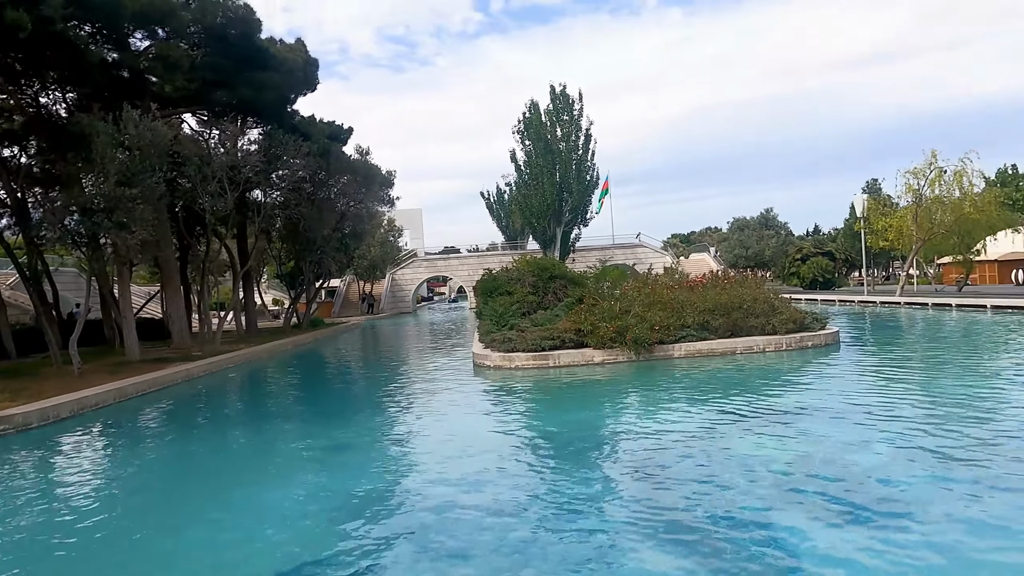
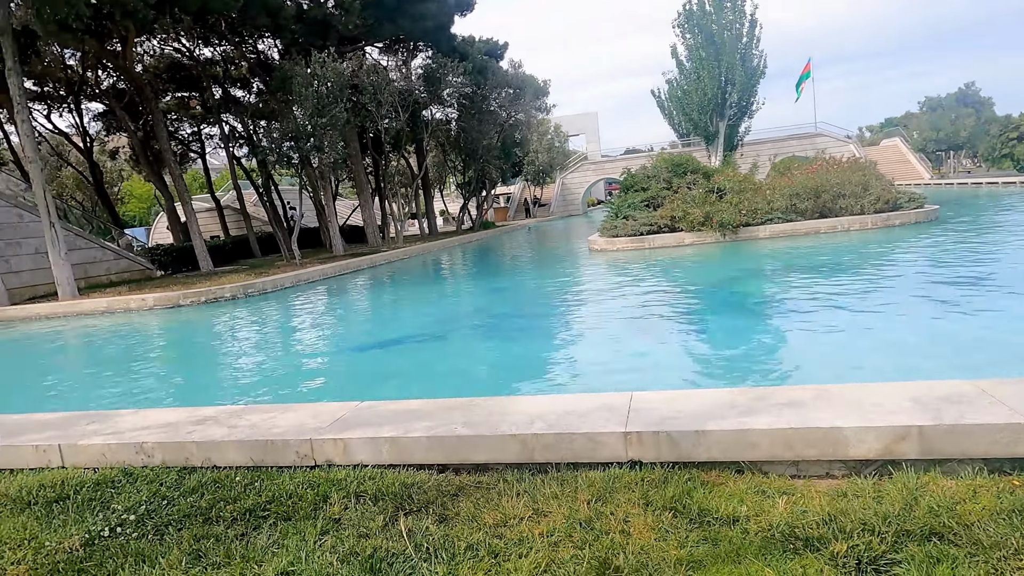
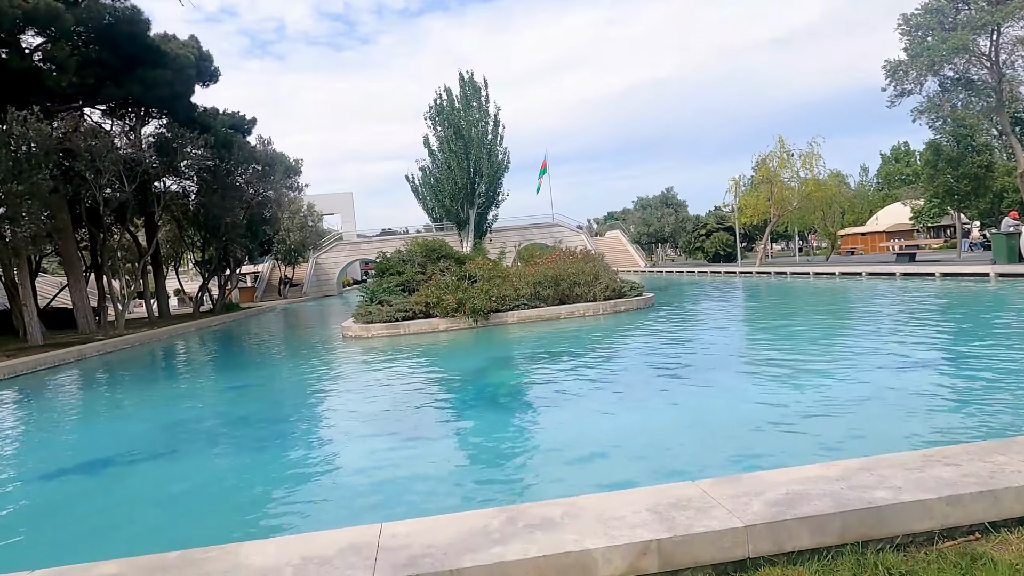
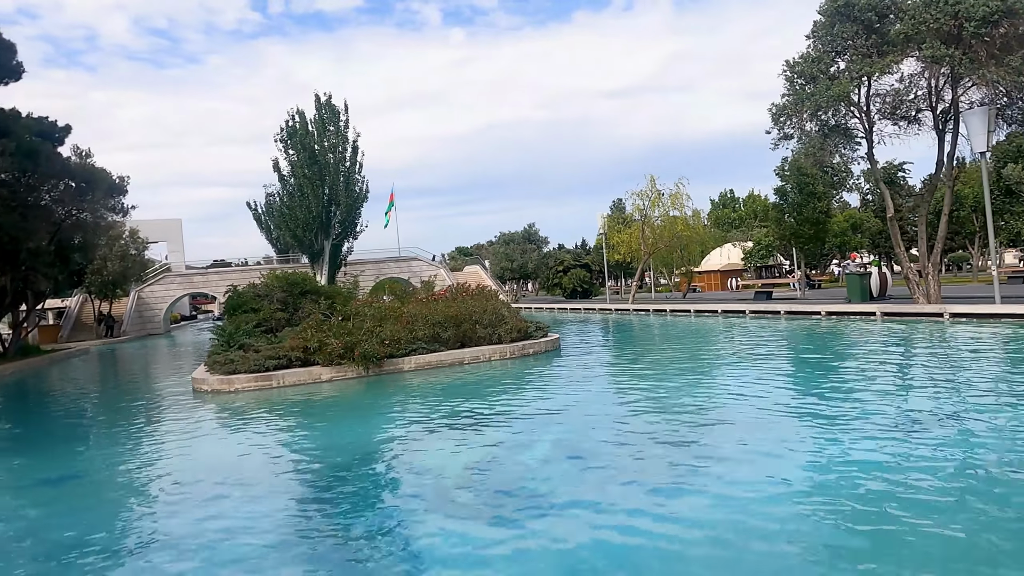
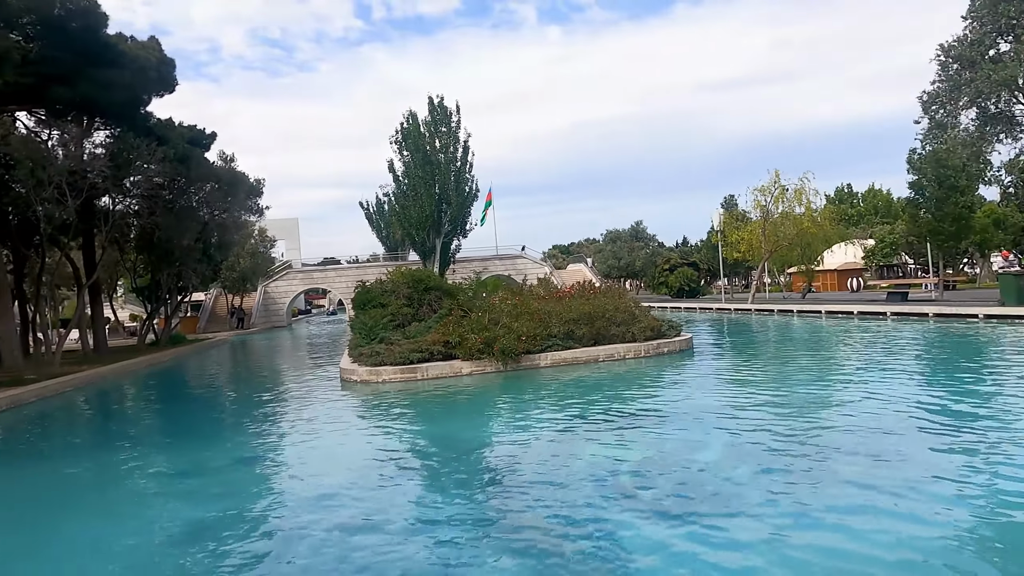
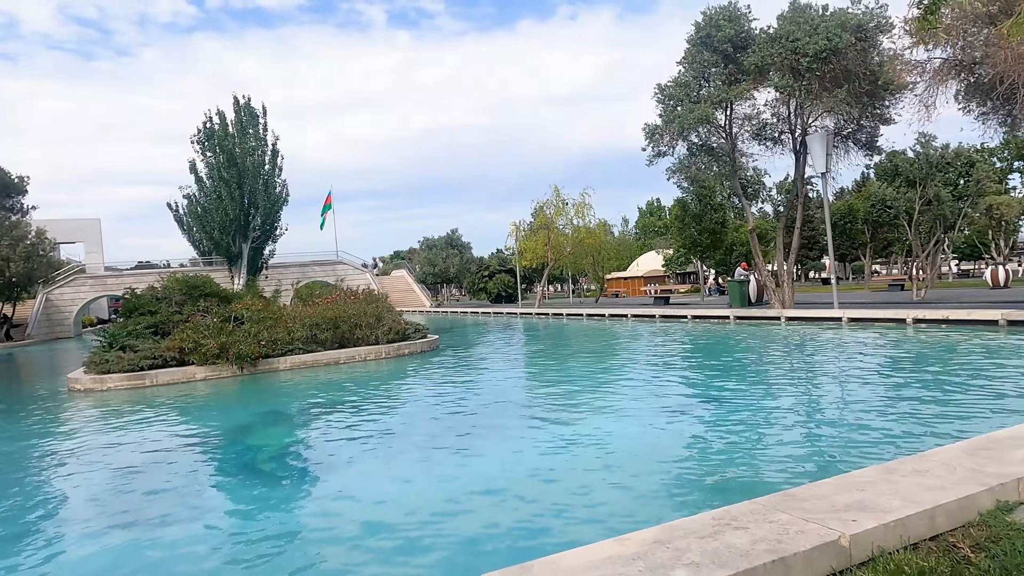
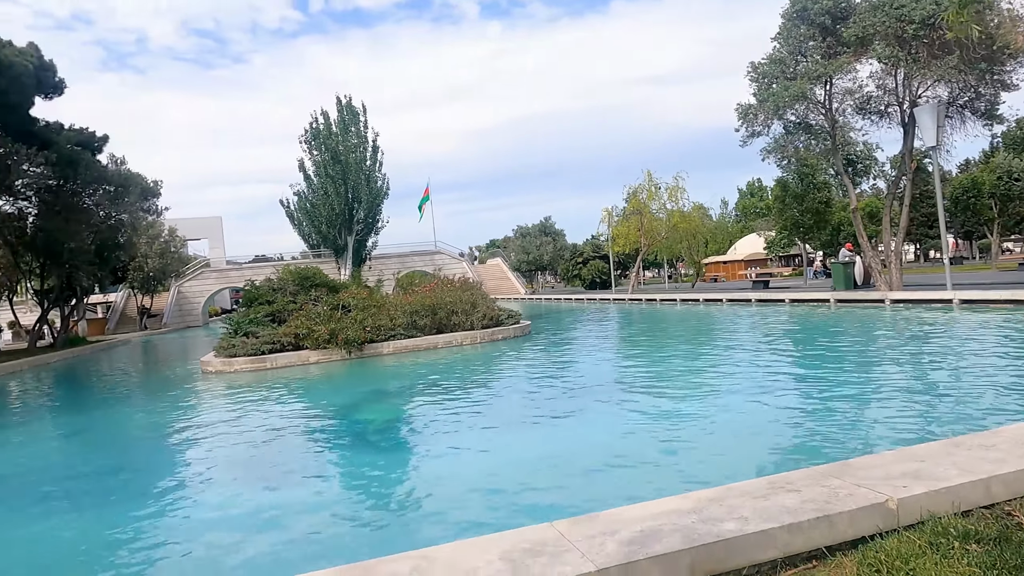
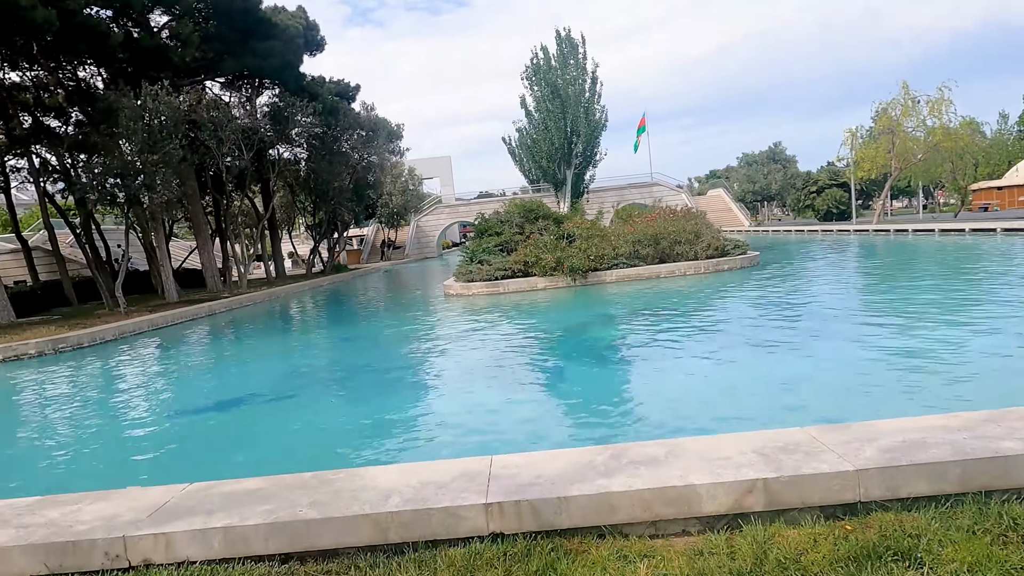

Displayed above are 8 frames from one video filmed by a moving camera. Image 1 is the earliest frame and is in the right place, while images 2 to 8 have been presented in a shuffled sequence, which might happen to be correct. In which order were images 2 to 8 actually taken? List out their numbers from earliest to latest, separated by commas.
5, 4, 6, 7, 3, 8, 2
